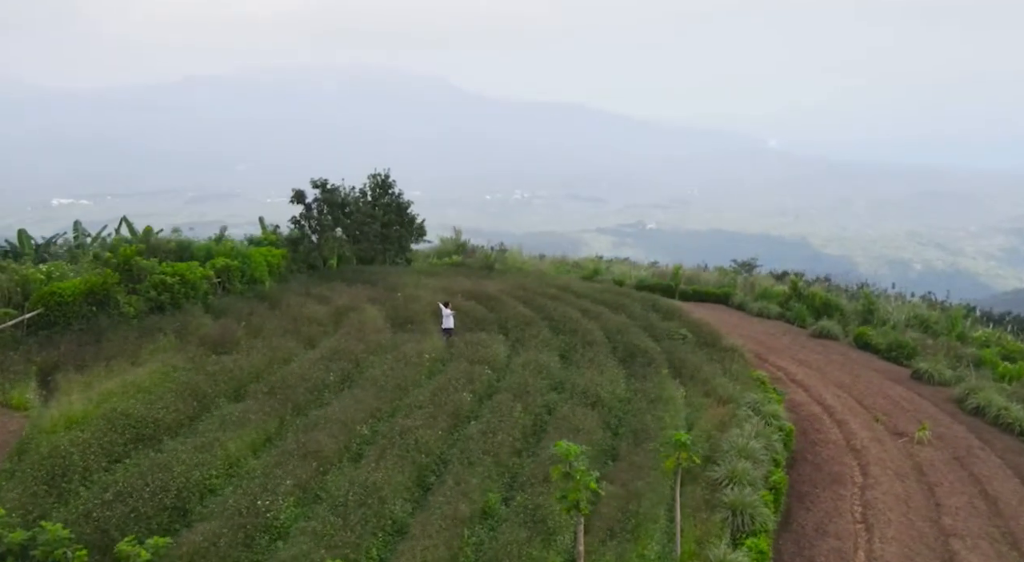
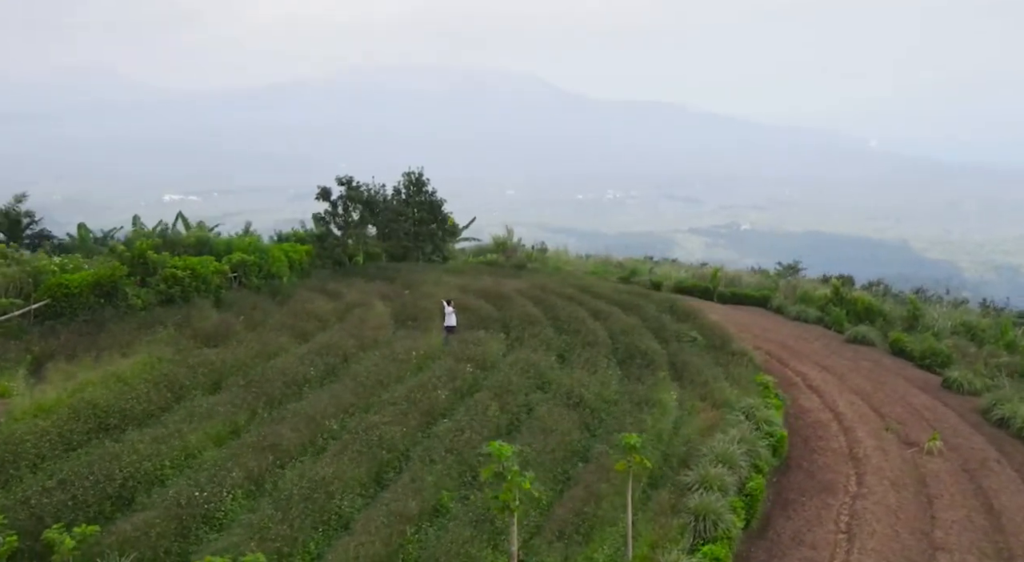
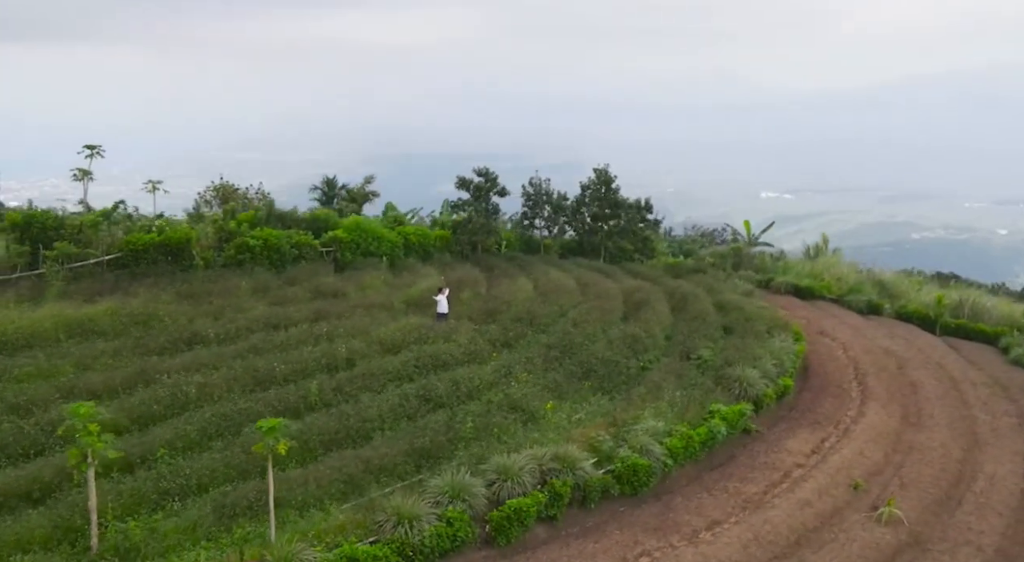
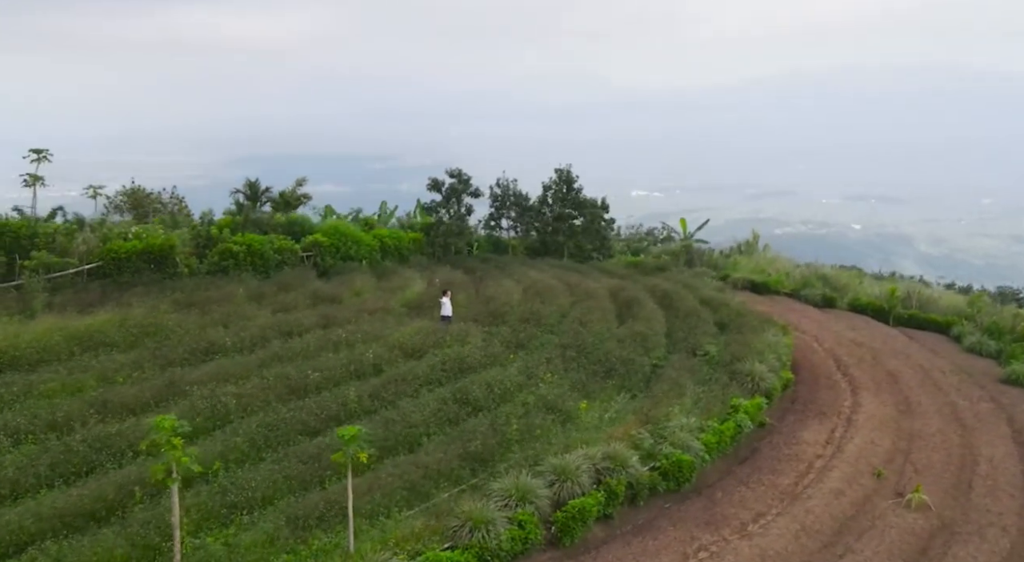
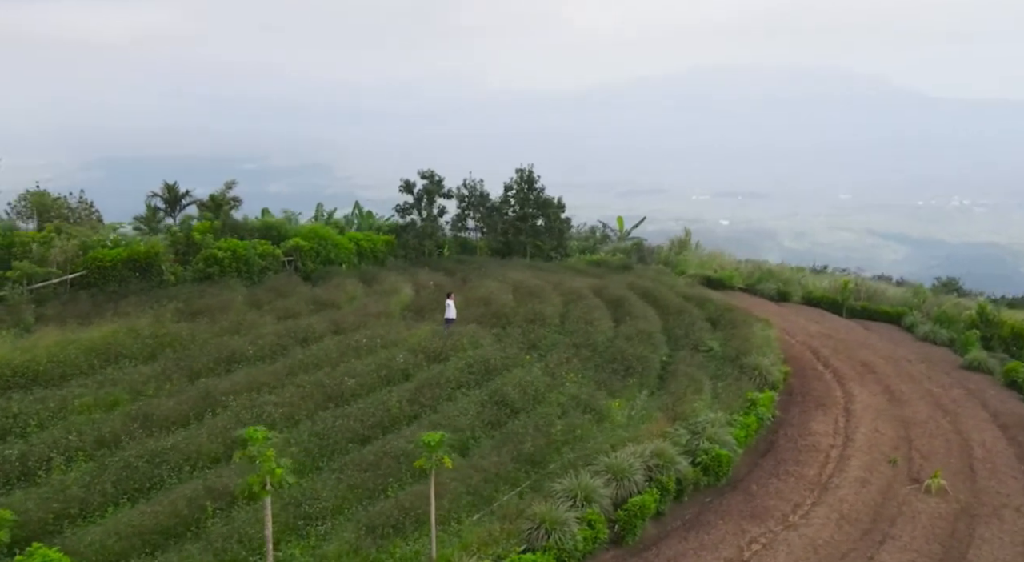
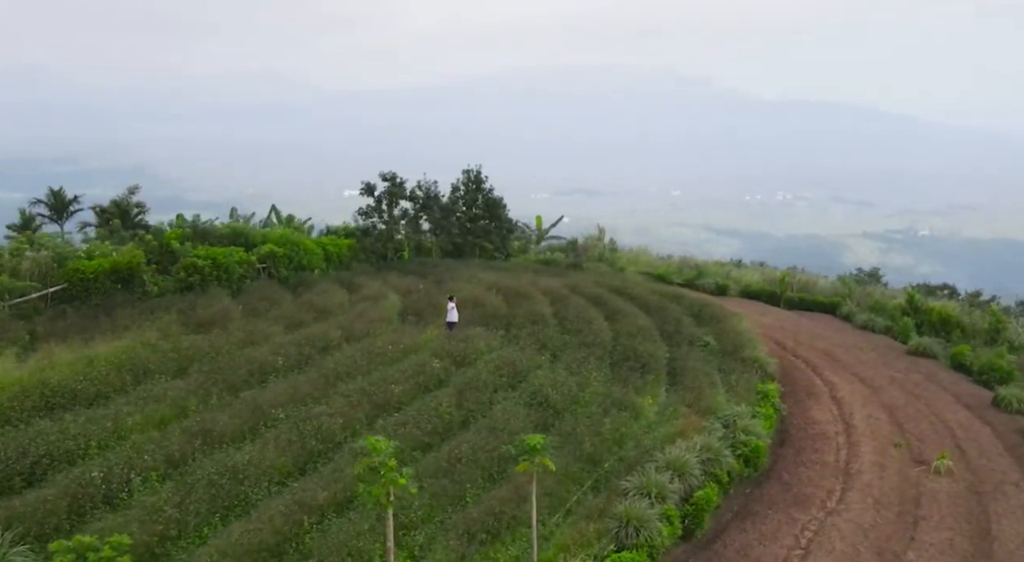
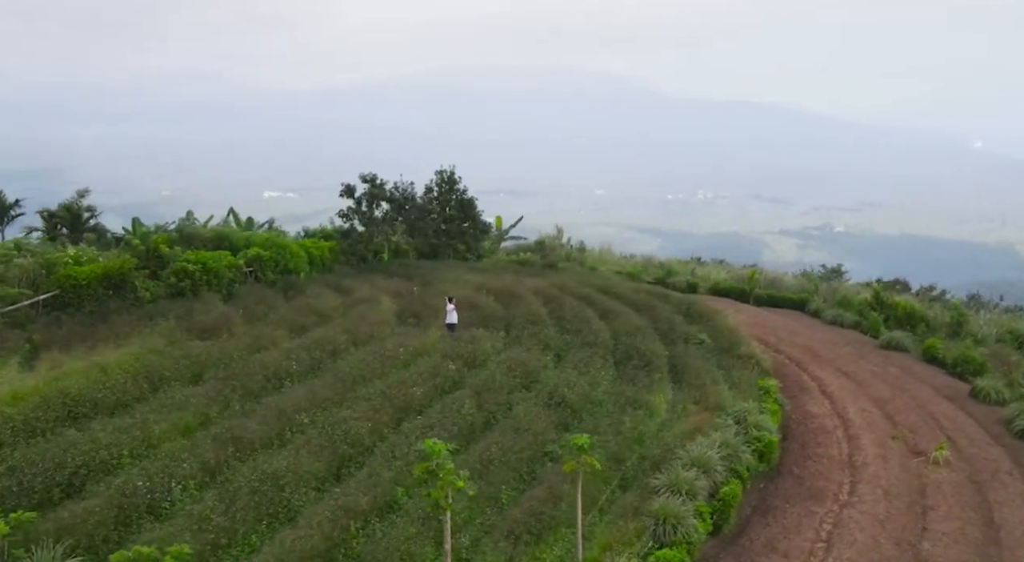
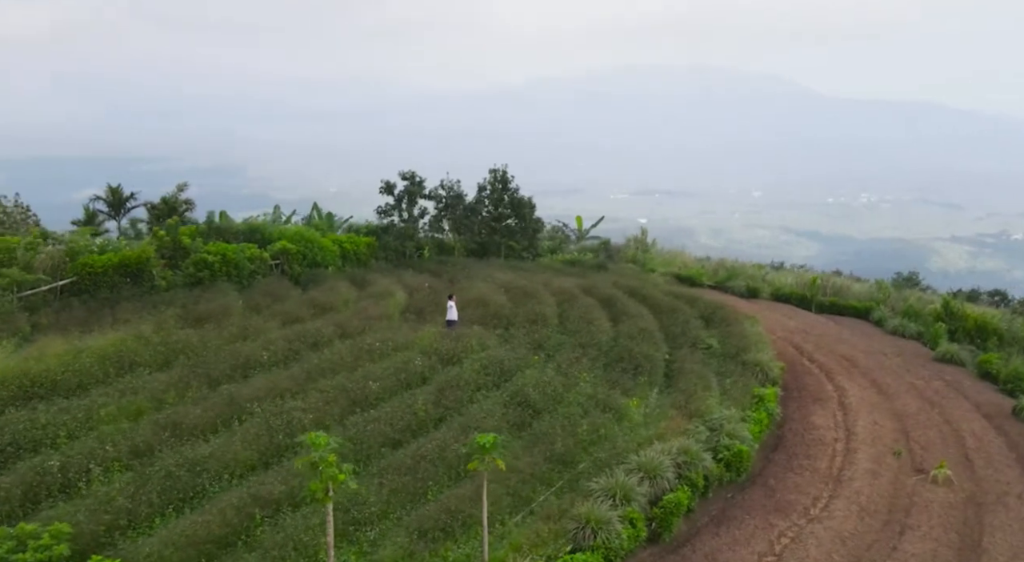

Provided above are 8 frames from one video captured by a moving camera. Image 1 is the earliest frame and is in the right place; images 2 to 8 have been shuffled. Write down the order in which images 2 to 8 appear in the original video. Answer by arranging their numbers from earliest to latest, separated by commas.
2, 7, 6, 8, 5, 4, 3
